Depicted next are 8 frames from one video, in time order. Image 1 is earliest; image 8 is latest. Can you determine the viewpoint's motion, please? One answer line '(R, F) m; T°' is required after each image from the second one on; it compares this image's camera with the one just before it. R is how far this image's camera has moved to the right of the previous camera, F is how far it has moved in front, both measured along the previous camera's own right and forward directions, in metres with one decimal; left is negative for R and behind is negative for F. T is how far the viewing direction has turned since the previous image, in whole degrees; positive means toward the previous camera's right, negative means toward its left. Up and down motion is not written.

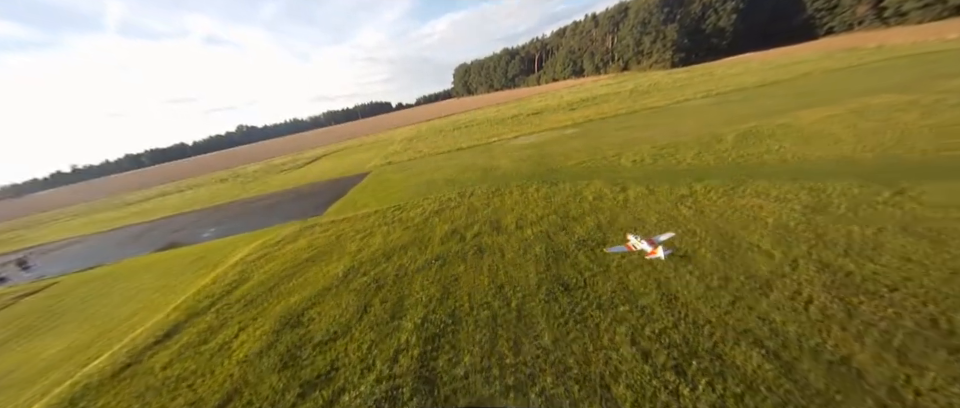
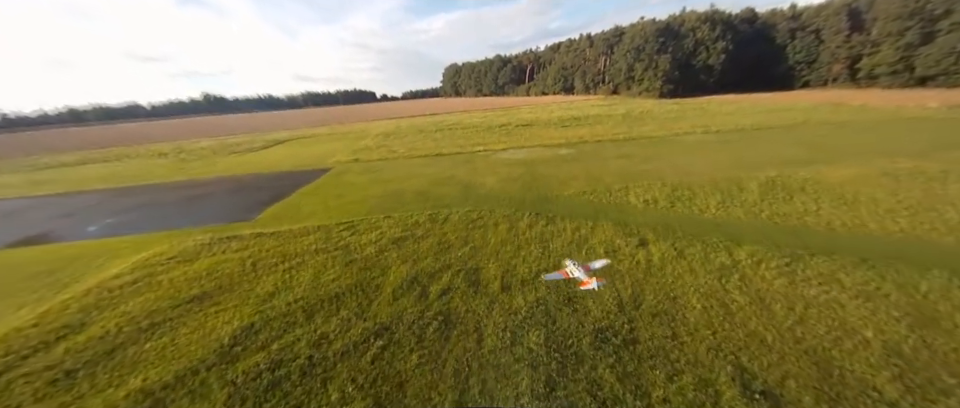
(-0.1, +2.7) m; +4°
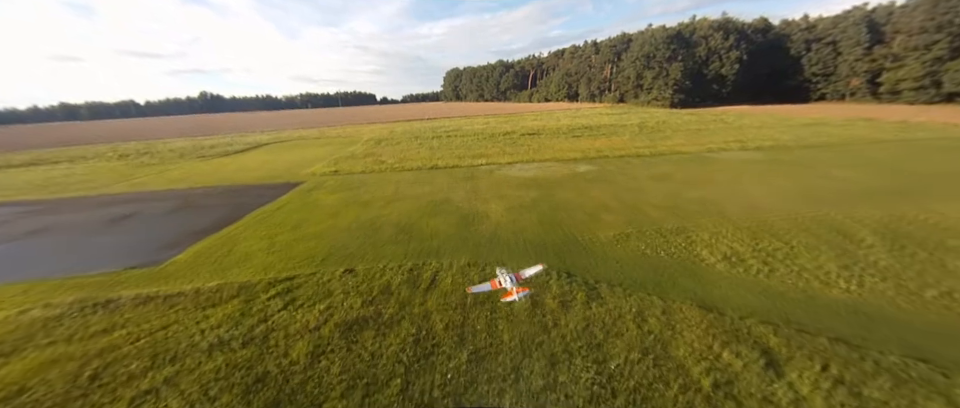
(-0.2, +3.5) m; 0°
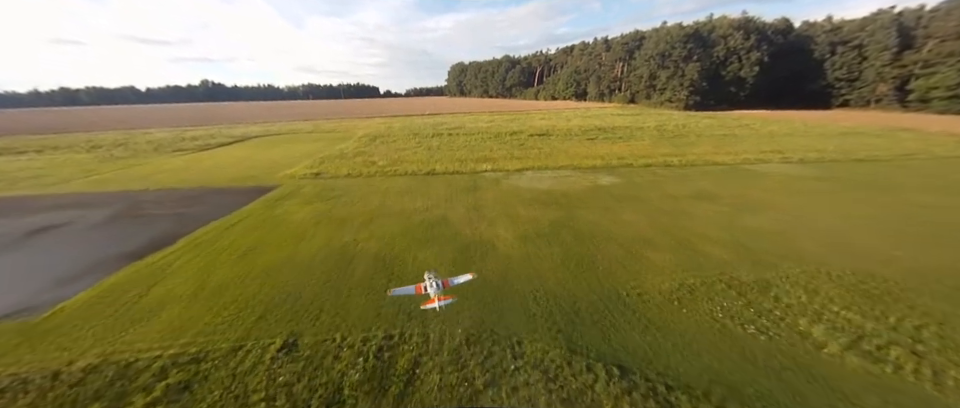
(-0.1, +2.5) m; 0°
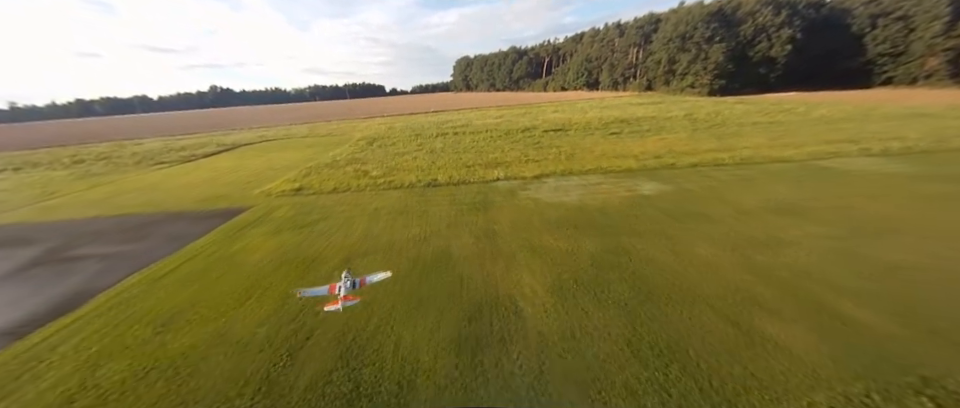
(-0.1, +2.7) m; -2°
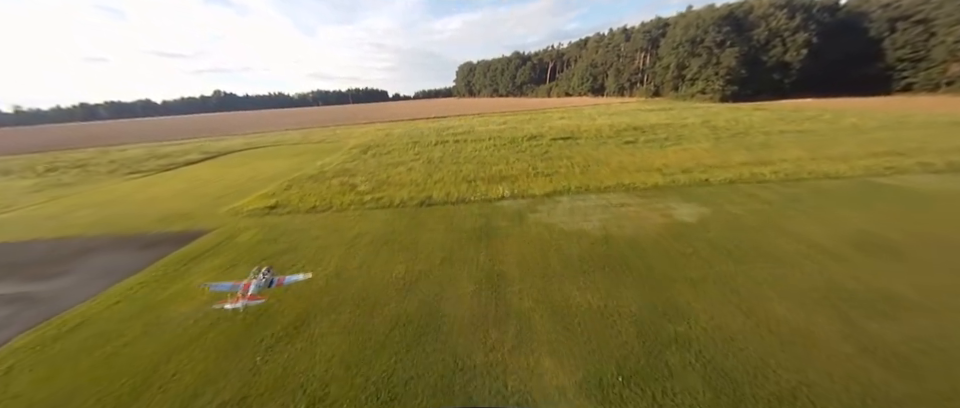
(0.0, +1.9) m; 0°
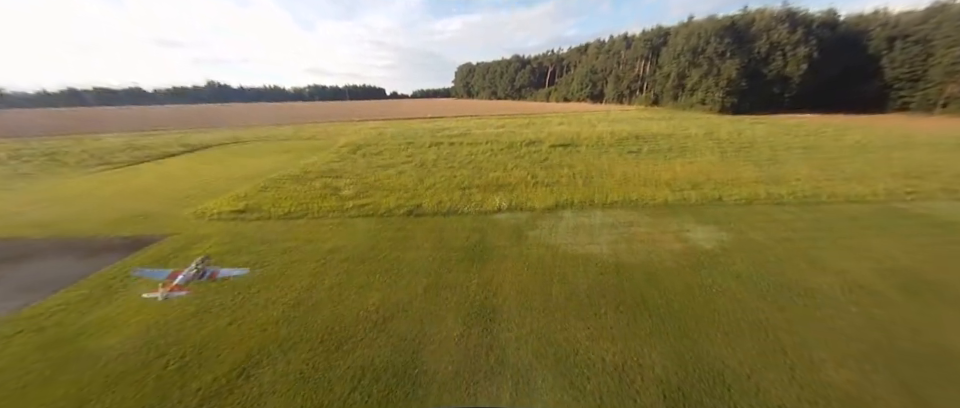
(0.0, +1.1) m; +1°
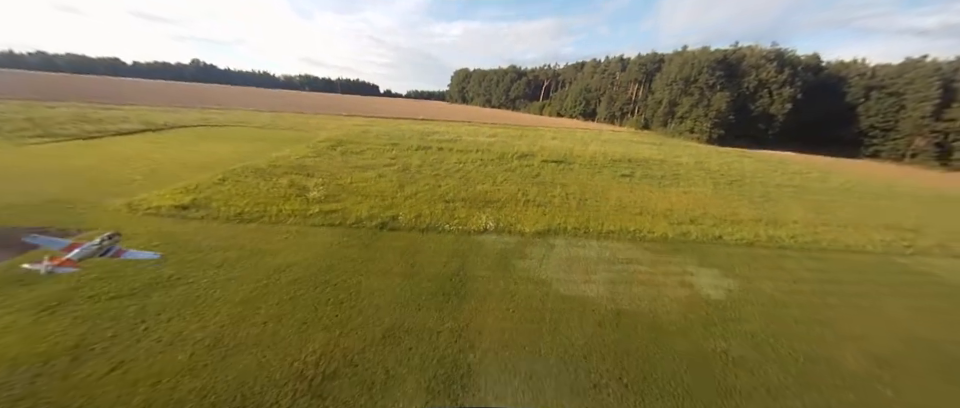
(0.0, +1.1) m; +3°
